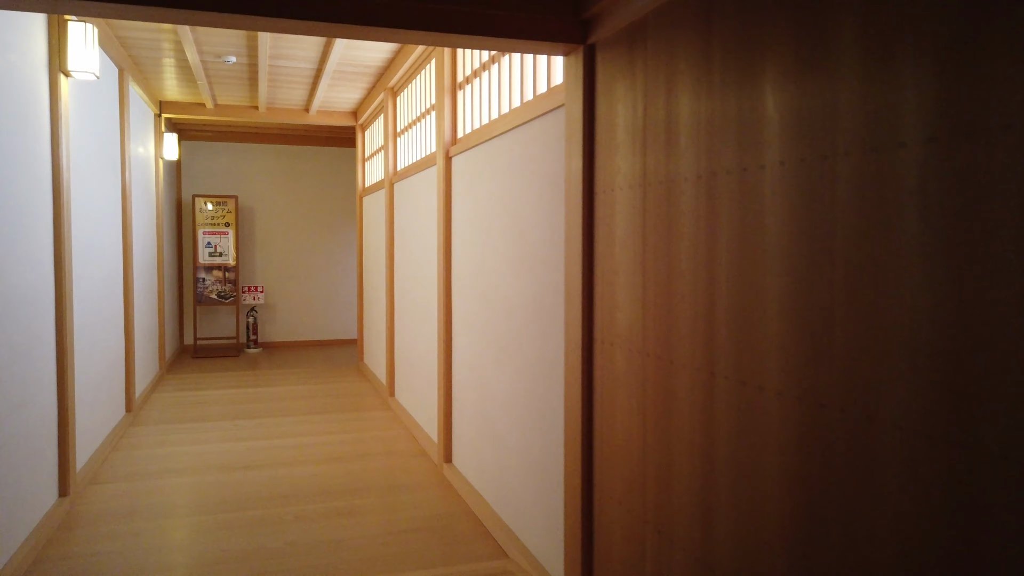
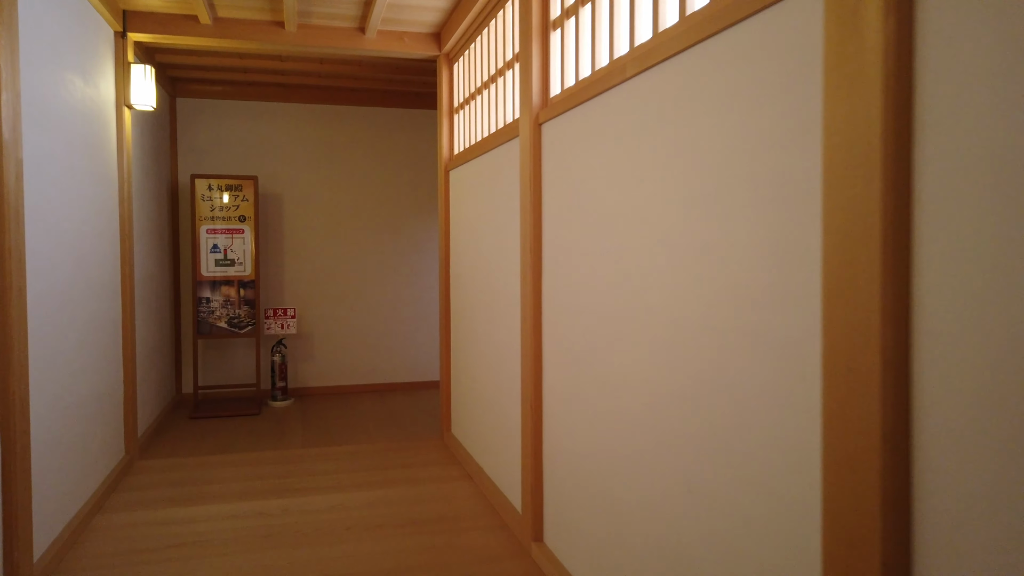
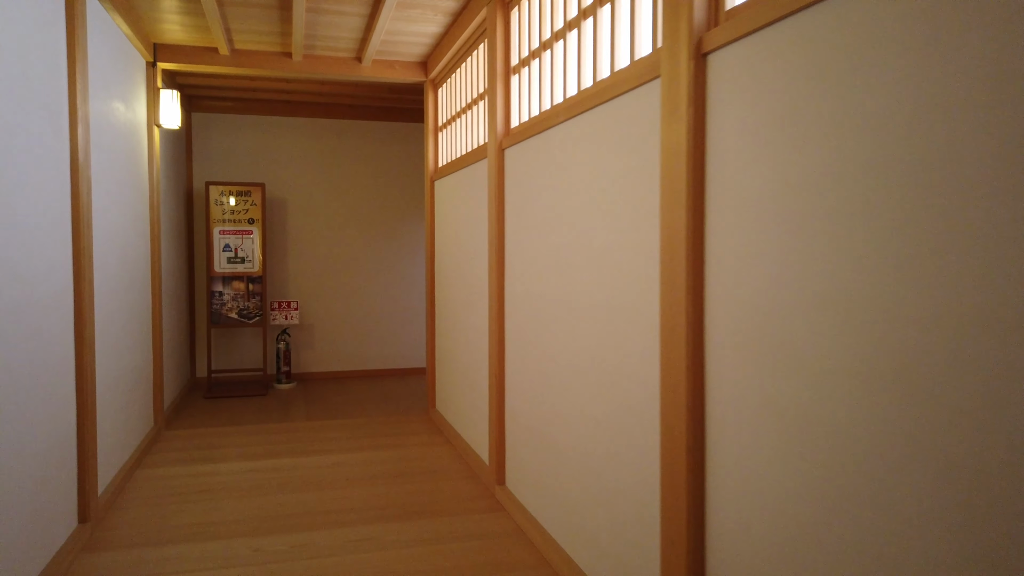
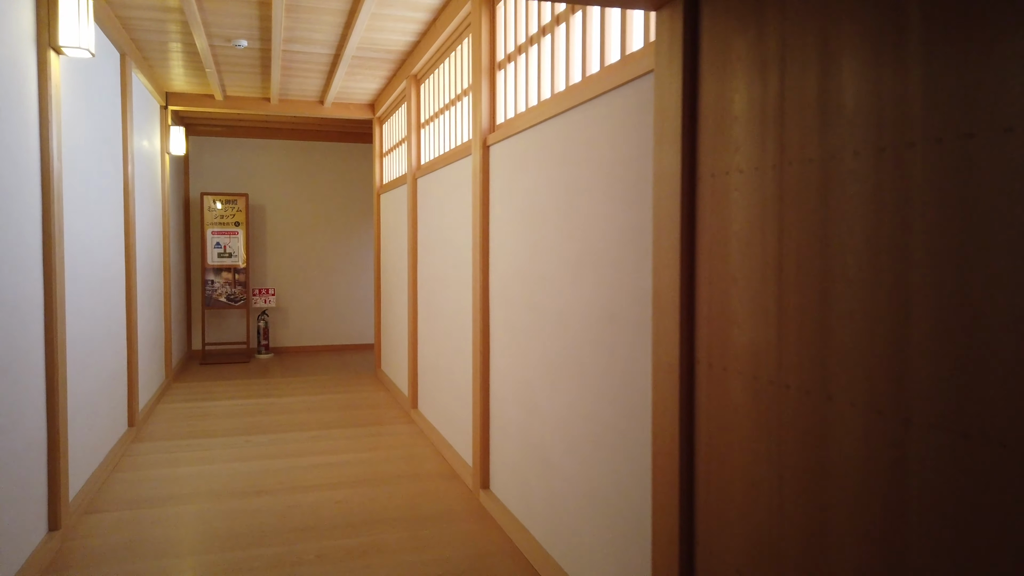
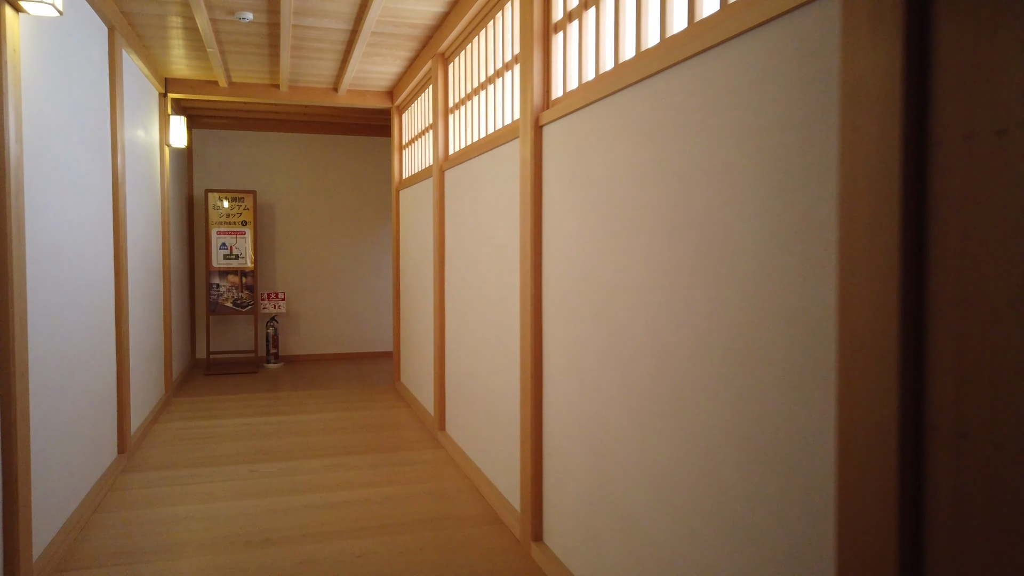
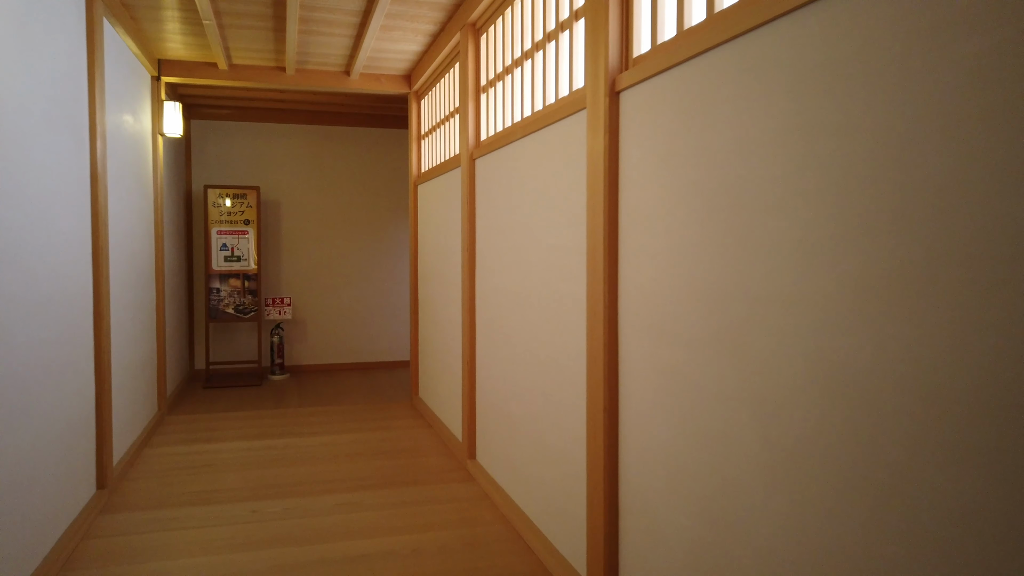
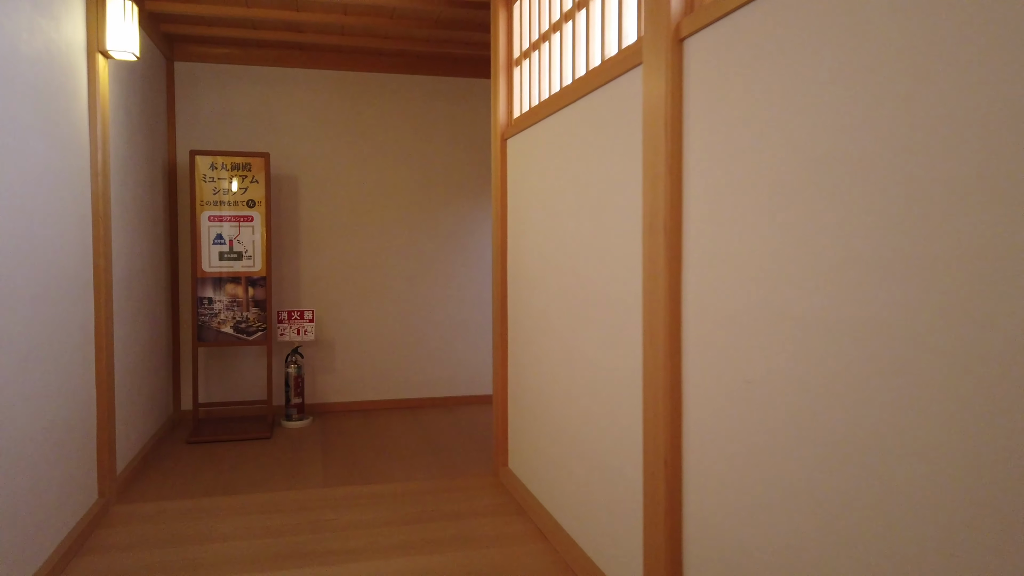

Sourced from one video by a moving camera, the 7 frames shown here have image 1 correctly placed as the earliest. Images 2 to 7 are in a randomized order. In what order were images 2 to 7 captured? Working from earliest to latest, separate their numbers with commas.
4, 5, 6, 3, 2, 7
